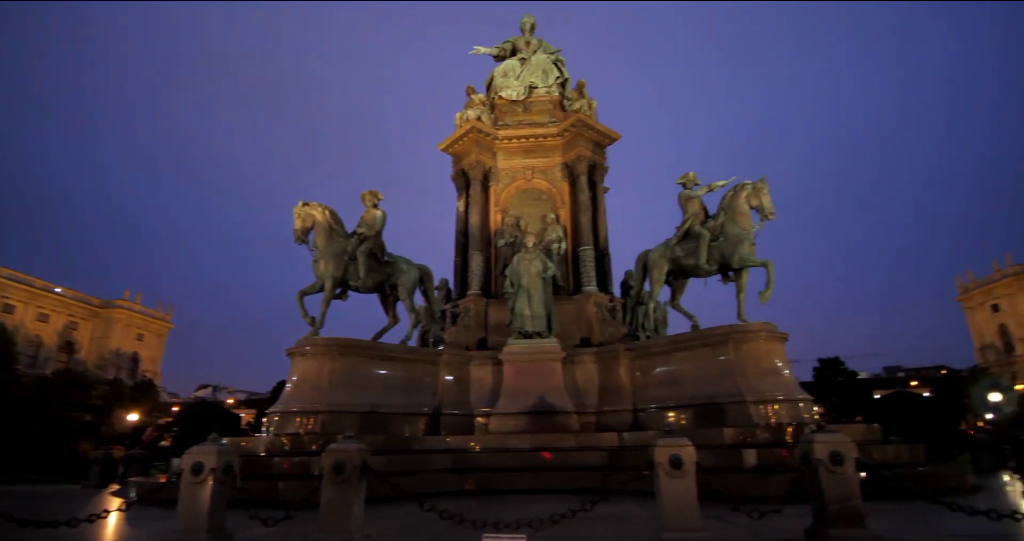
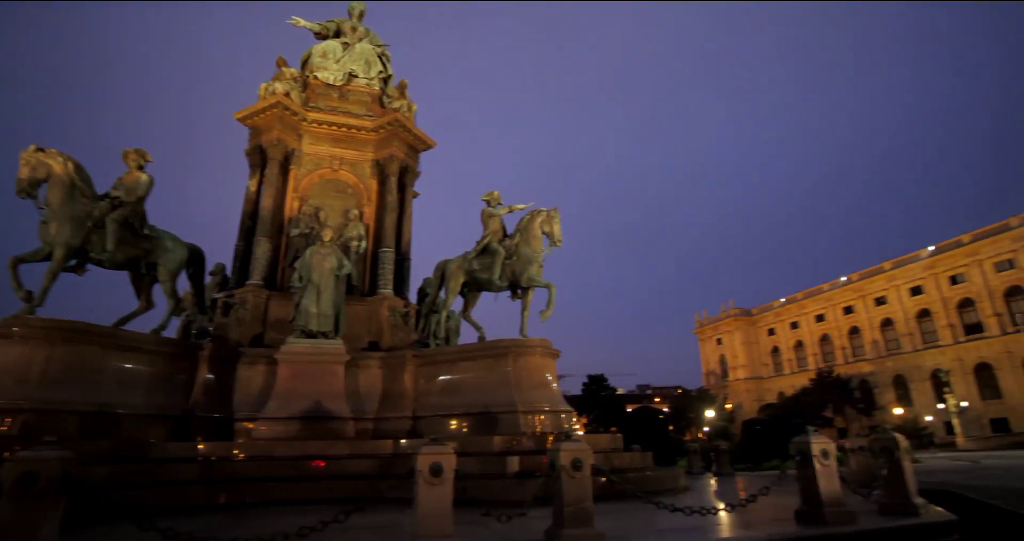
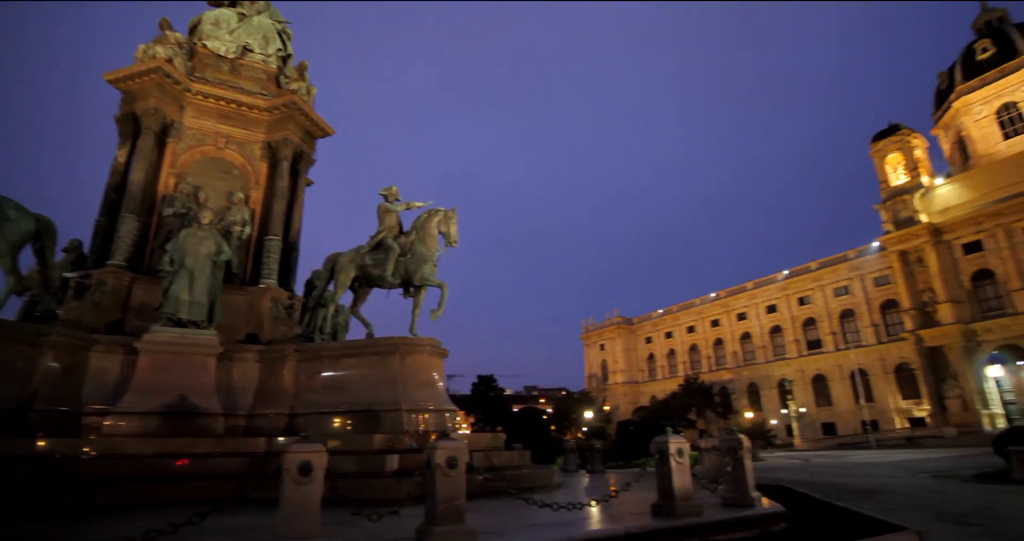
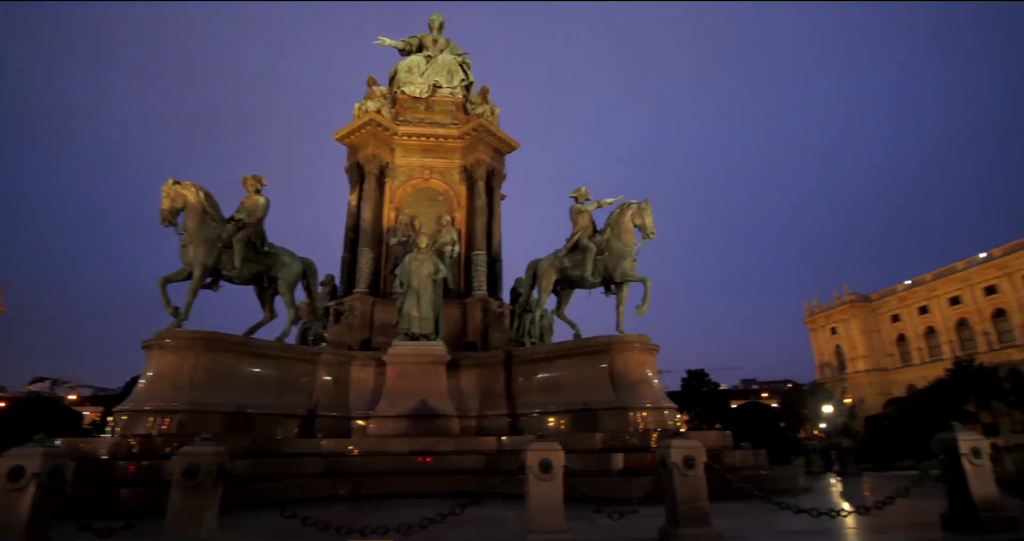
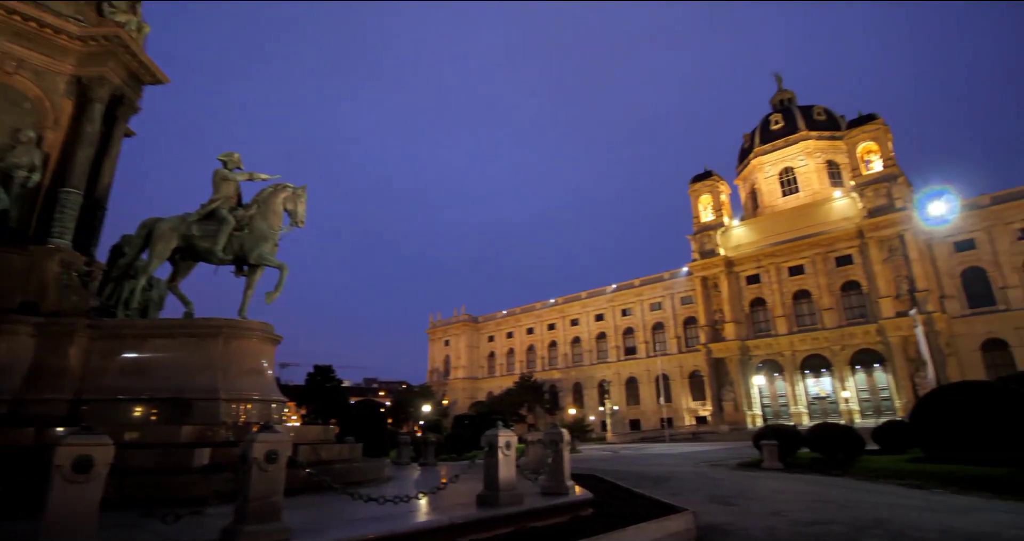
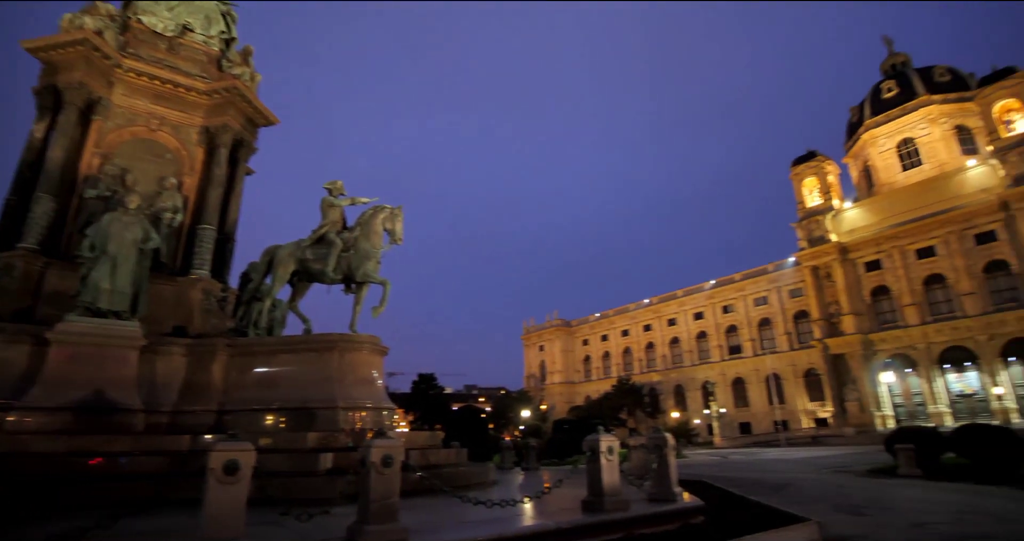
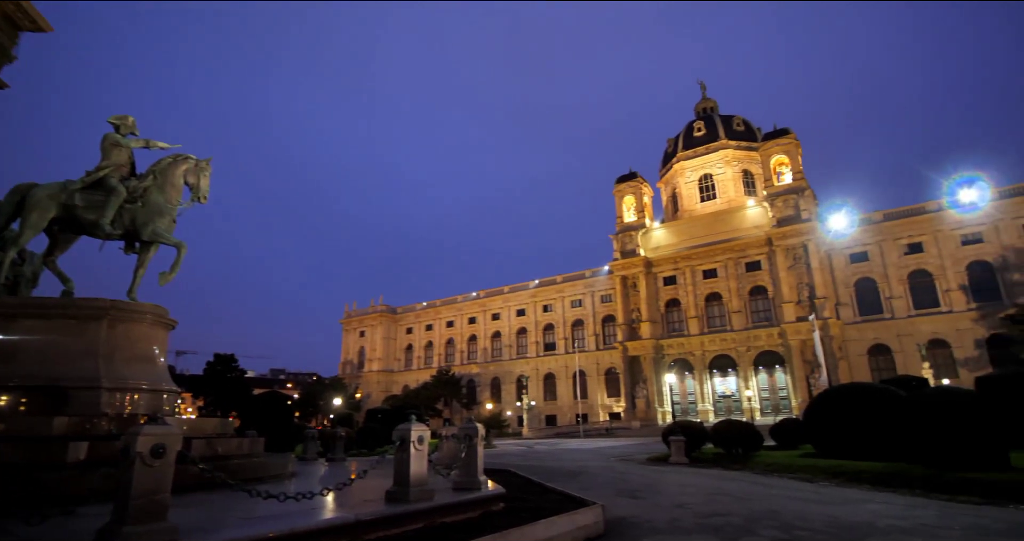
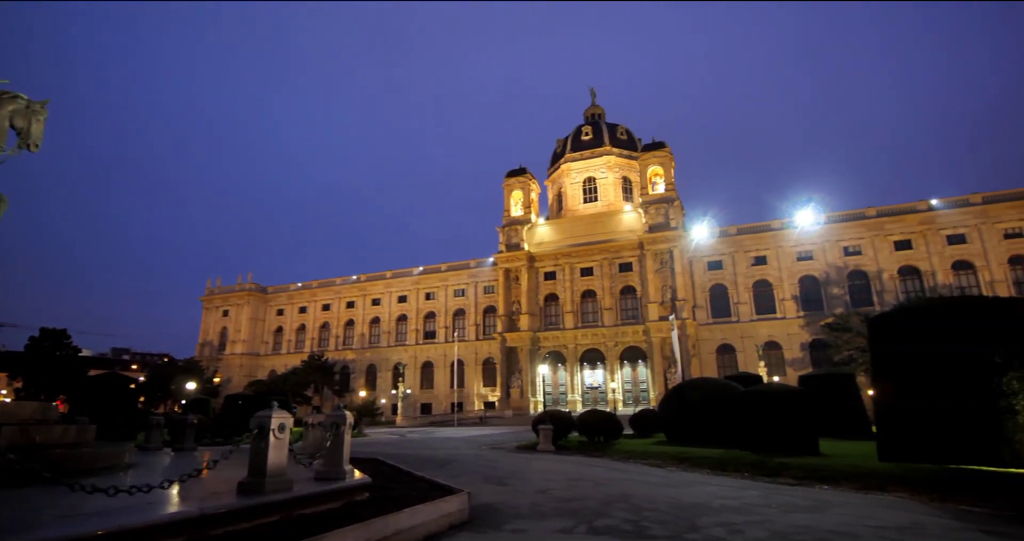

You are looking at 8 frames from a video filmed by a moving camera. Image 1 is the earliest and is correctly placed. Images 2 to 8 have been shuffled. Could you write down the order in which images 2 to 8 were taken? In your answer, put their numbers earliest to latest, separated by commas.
4, 2, 3, 6, 5, 7, 8
